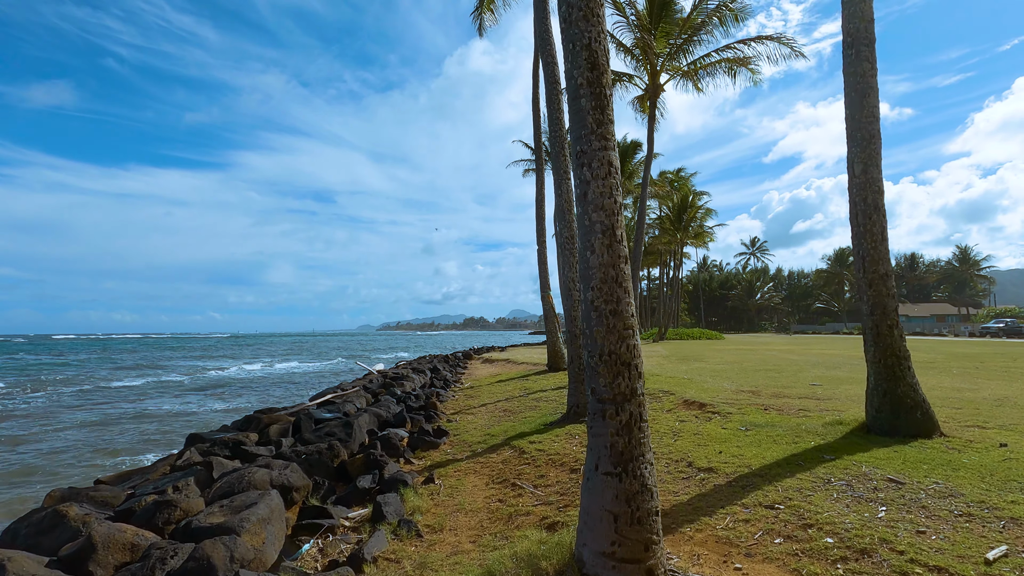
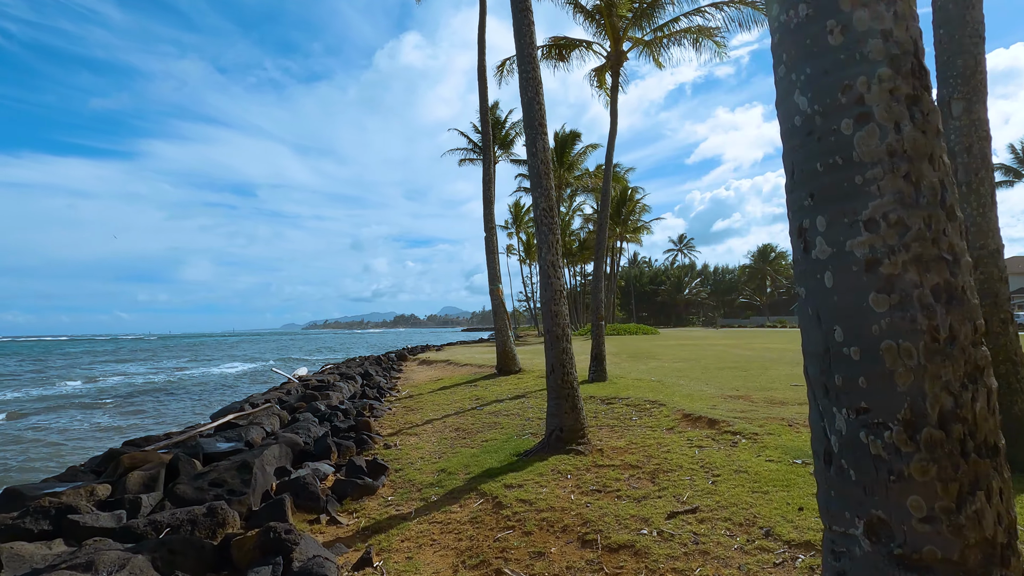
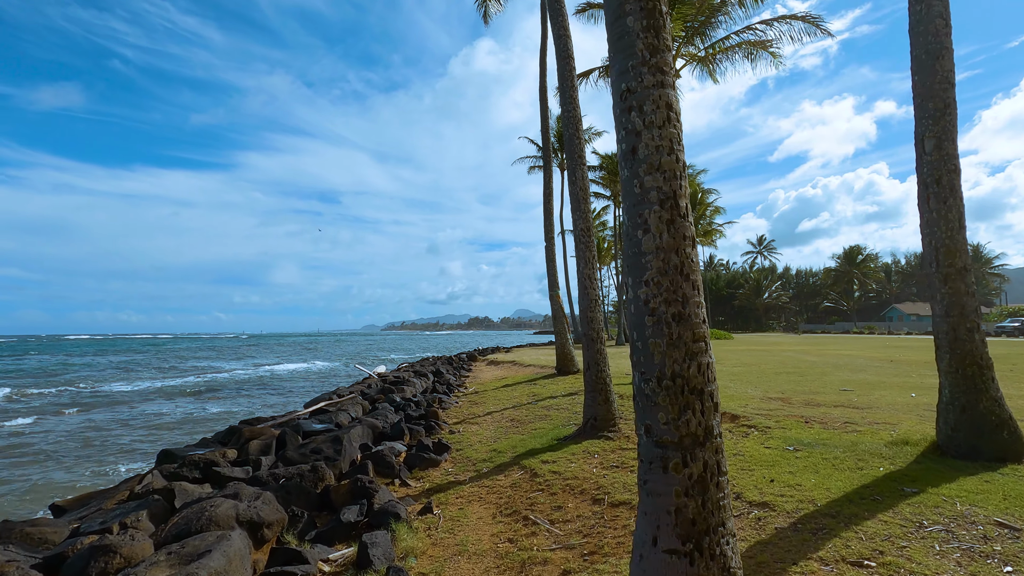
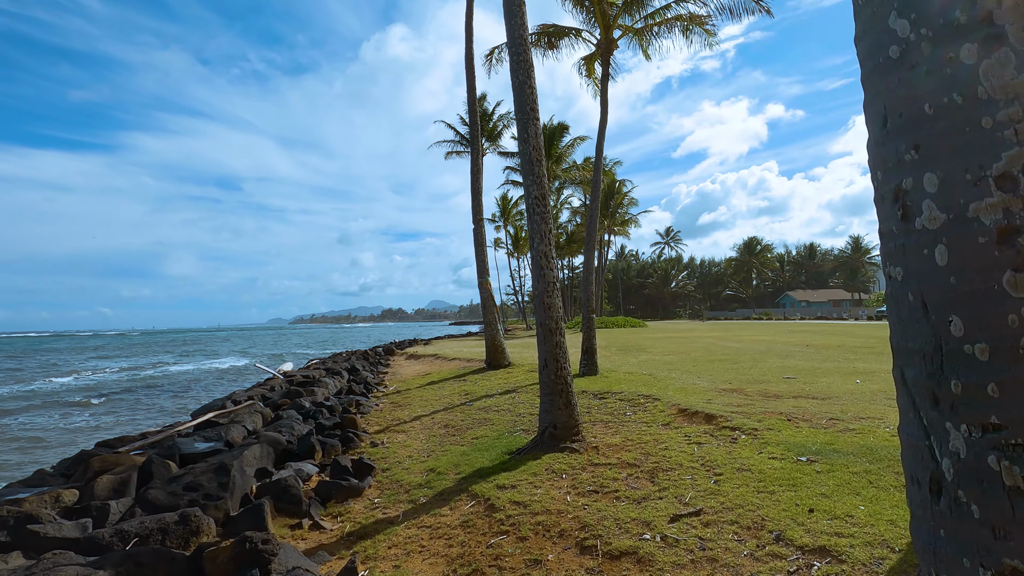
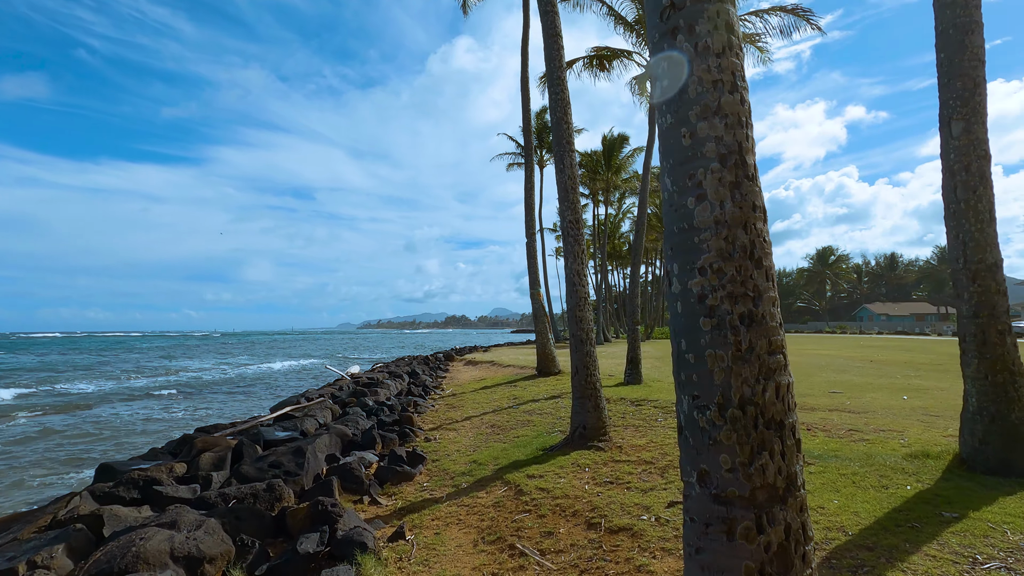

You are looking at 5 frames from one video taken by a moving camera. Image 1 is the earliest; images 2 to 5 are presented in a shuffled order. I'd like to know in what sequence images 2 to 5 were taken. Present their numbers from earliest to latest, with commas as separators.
3, 5, 2, 4
